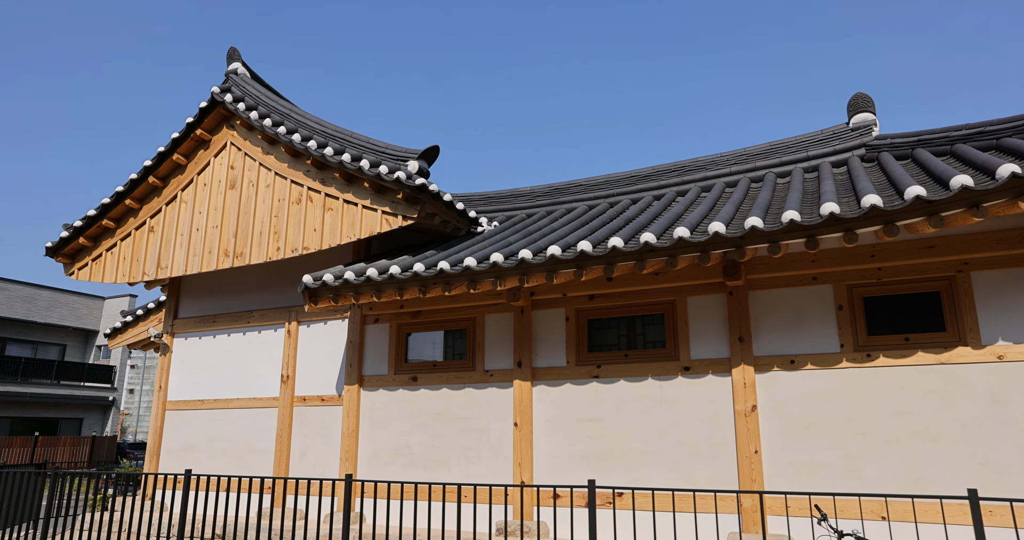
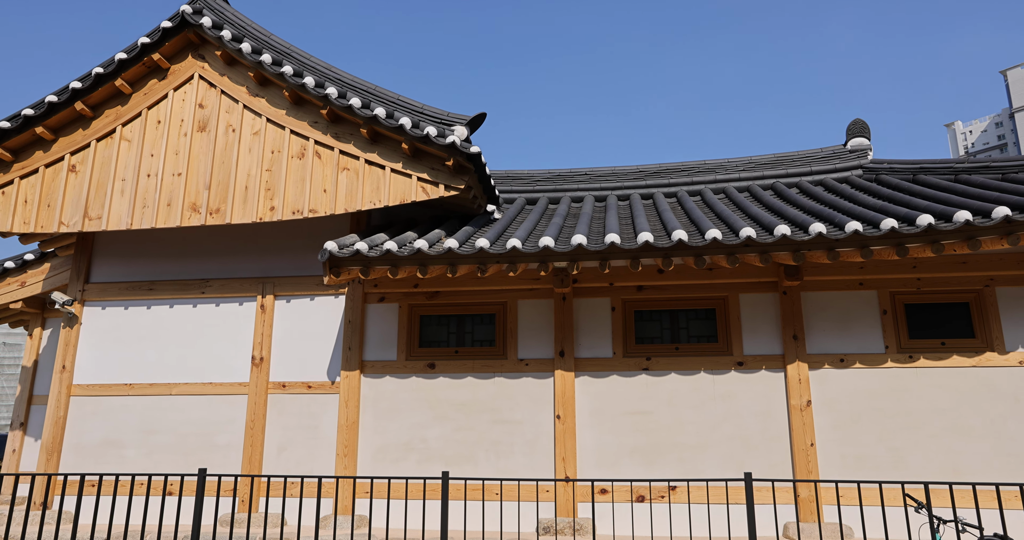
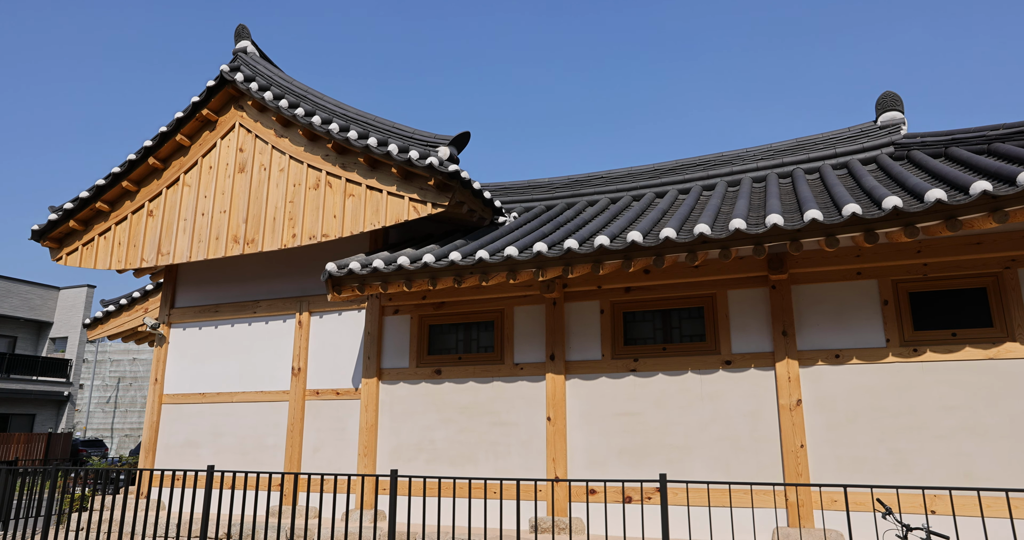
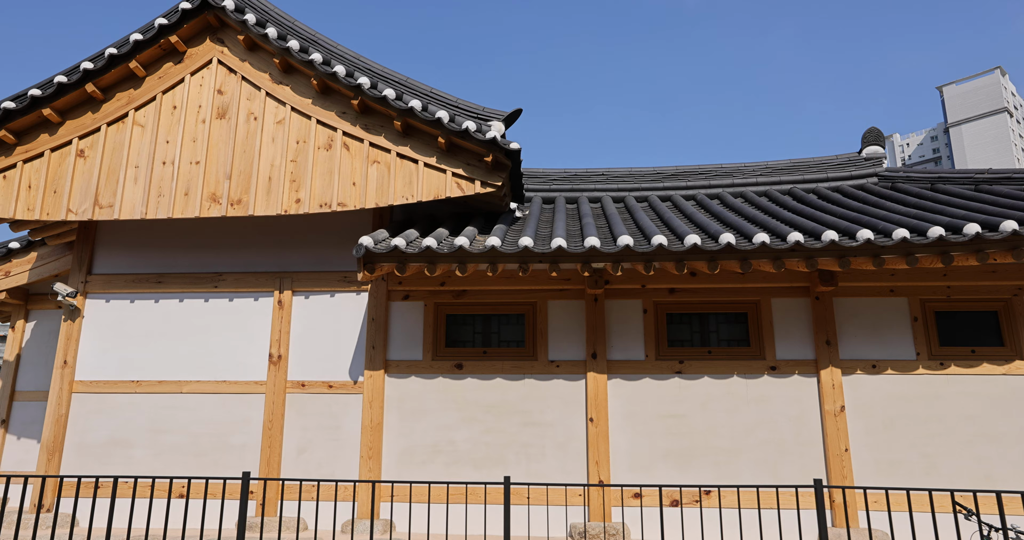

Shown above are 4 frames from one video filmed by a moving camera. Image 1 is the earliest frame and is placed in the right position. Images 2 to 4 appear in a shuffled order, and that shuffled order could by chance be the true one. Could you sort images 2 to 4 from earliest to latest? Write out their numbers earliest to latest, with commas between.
3, 2, 4
